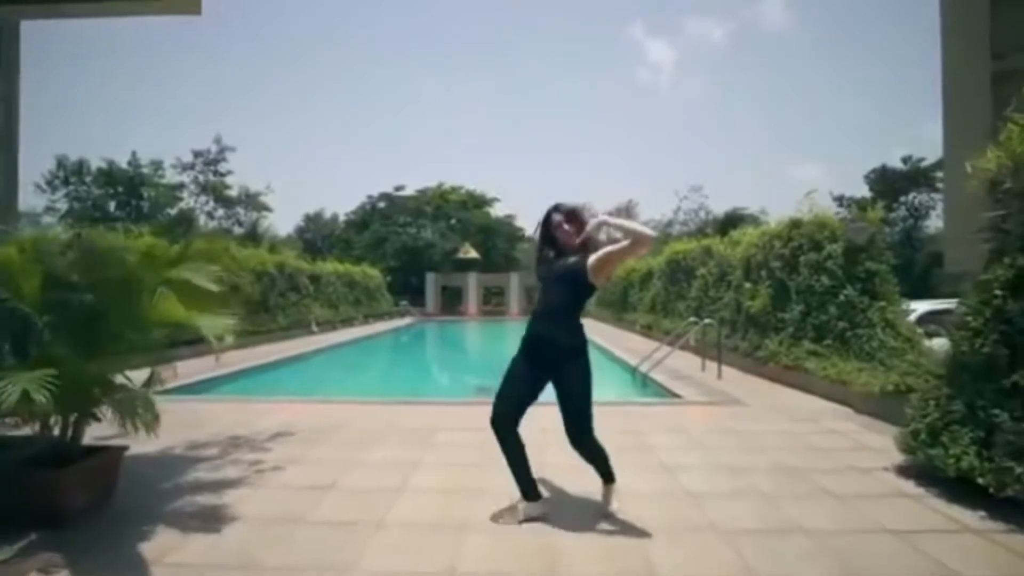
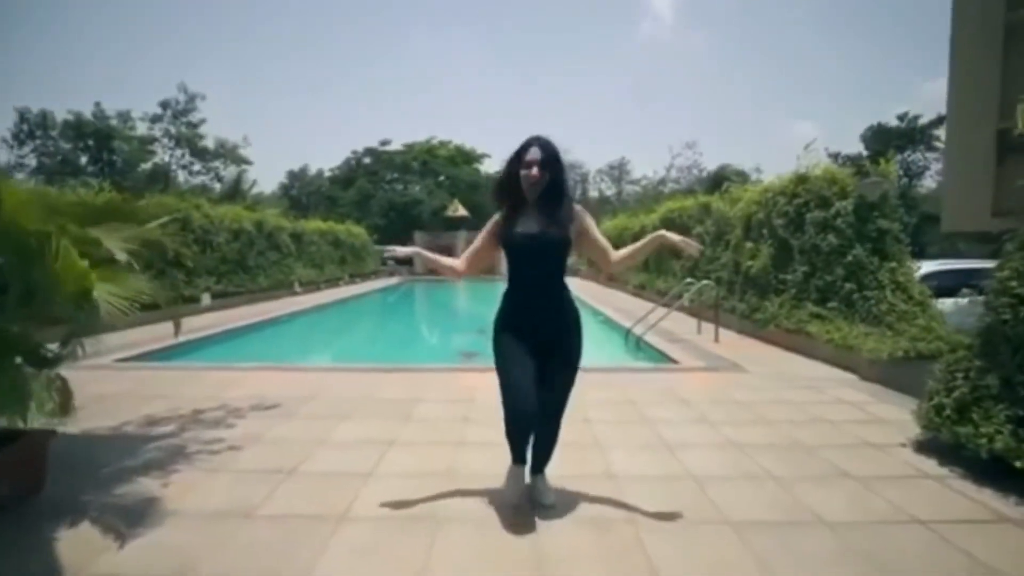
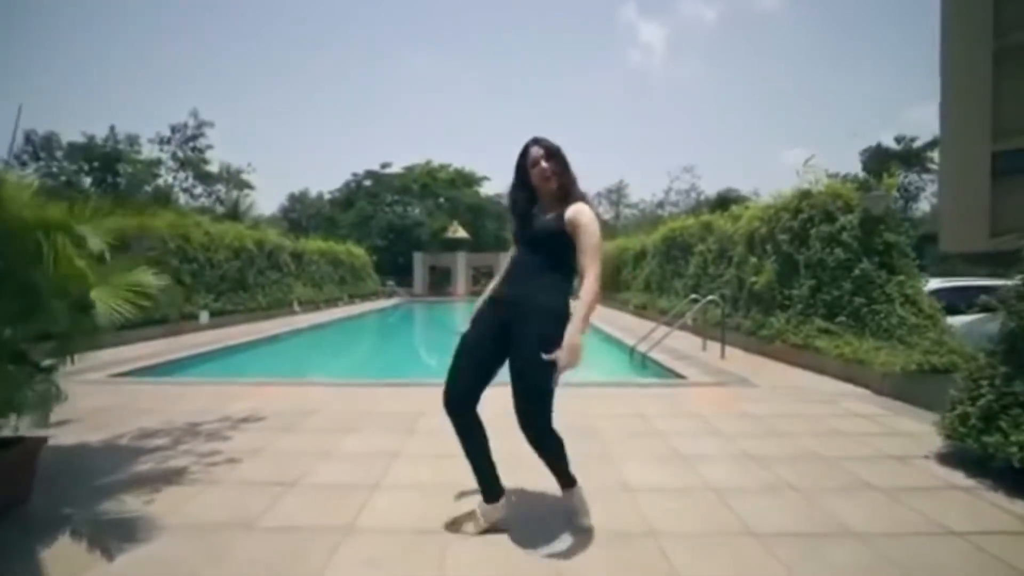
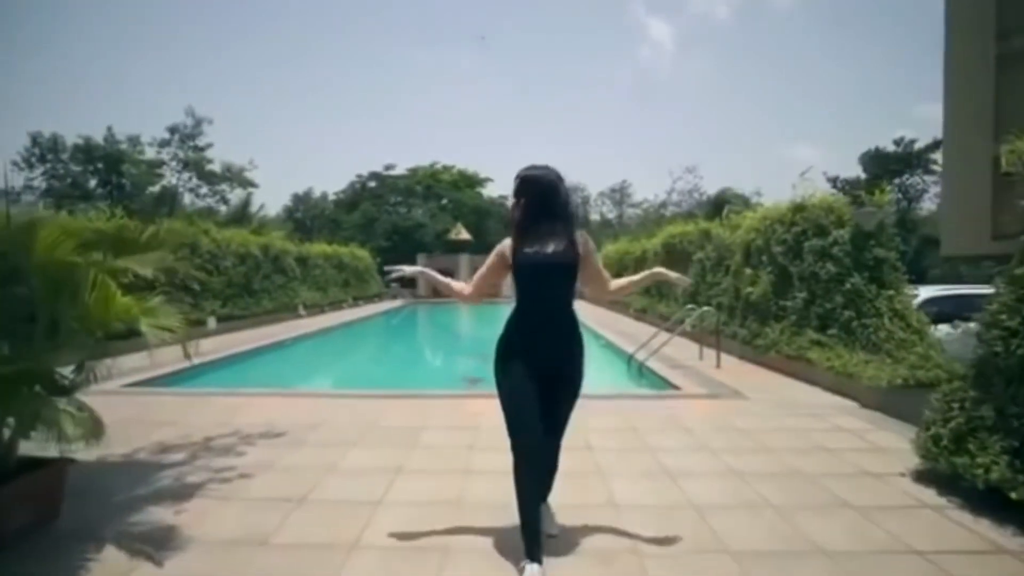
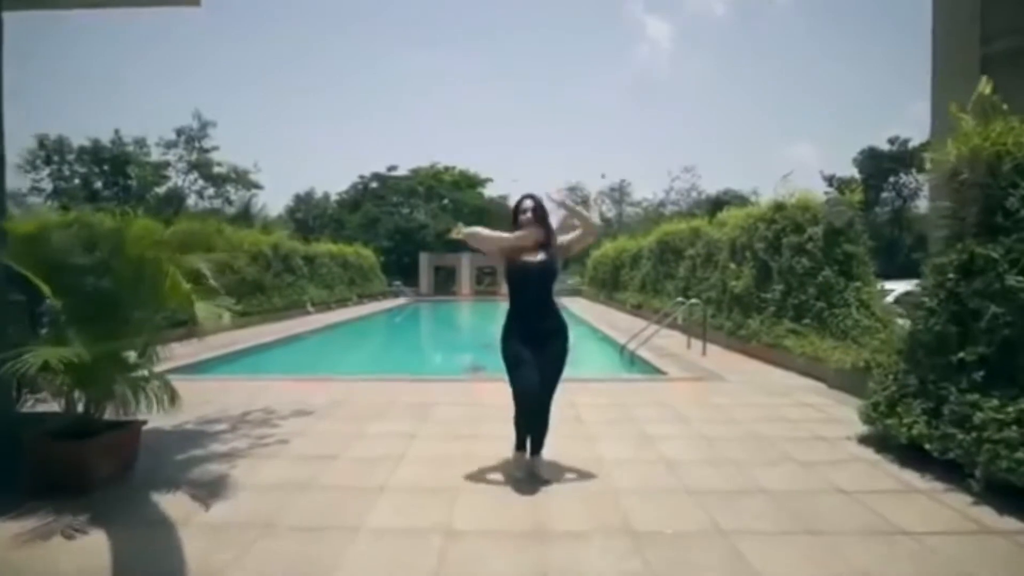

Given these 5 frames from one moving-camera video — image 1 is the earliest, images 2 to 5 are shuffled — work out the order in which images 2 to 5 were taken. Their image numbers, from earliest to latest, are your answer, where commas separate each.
3, 5, 4, 2
